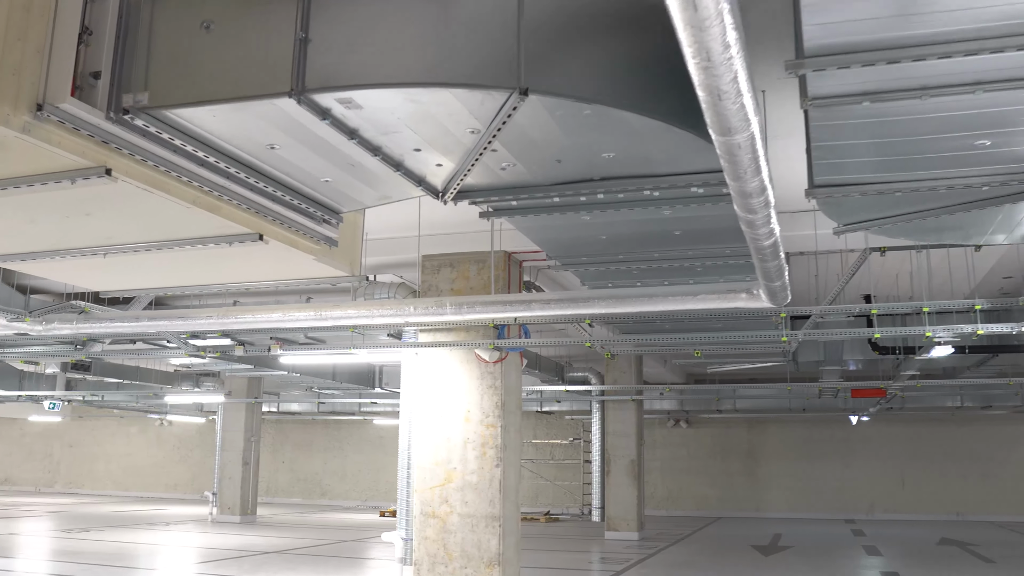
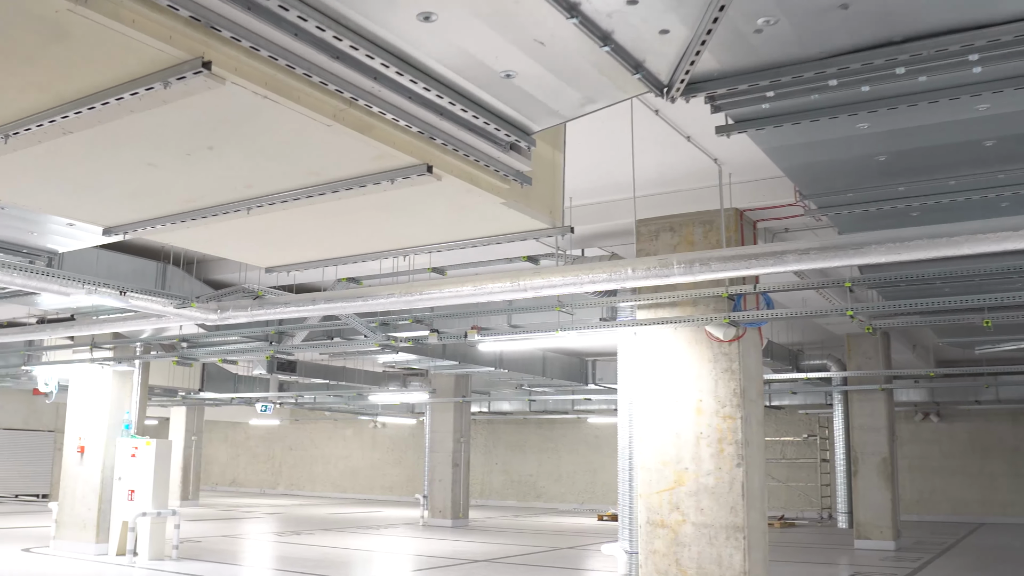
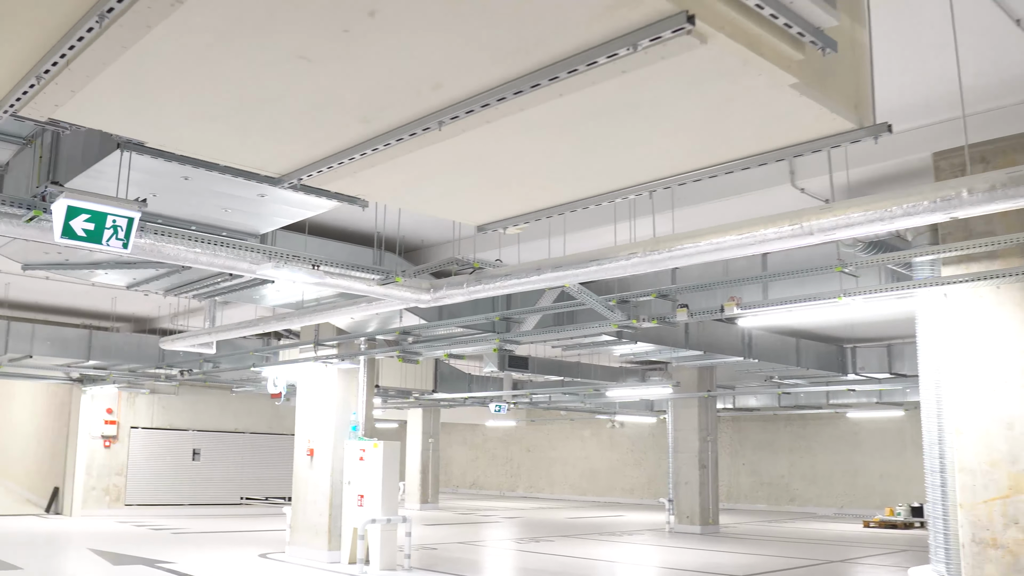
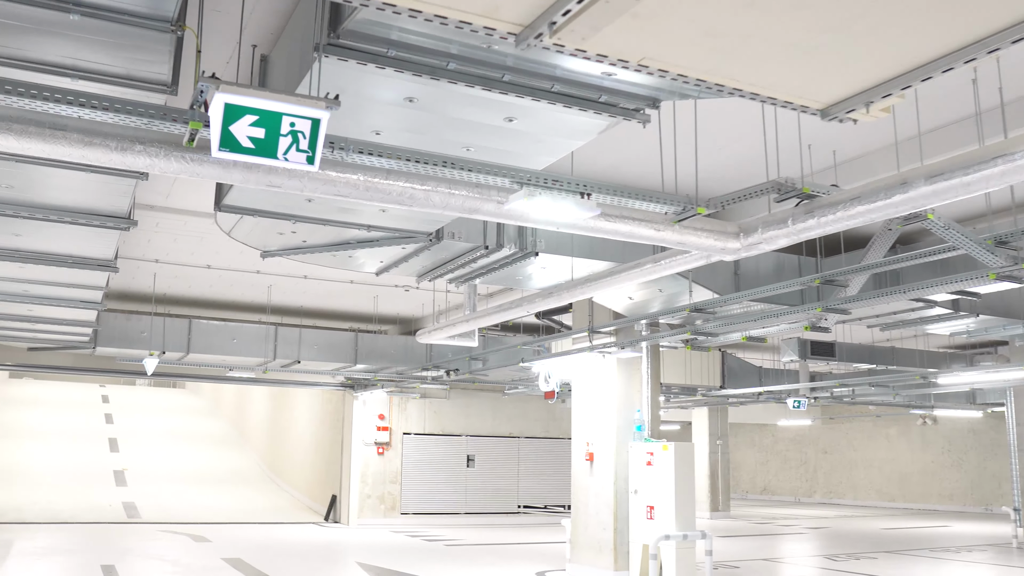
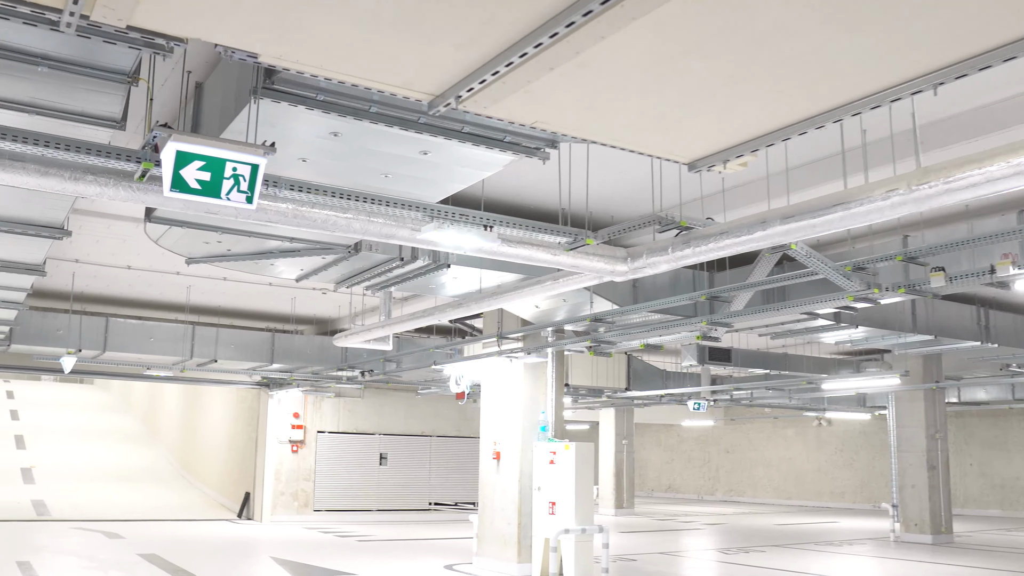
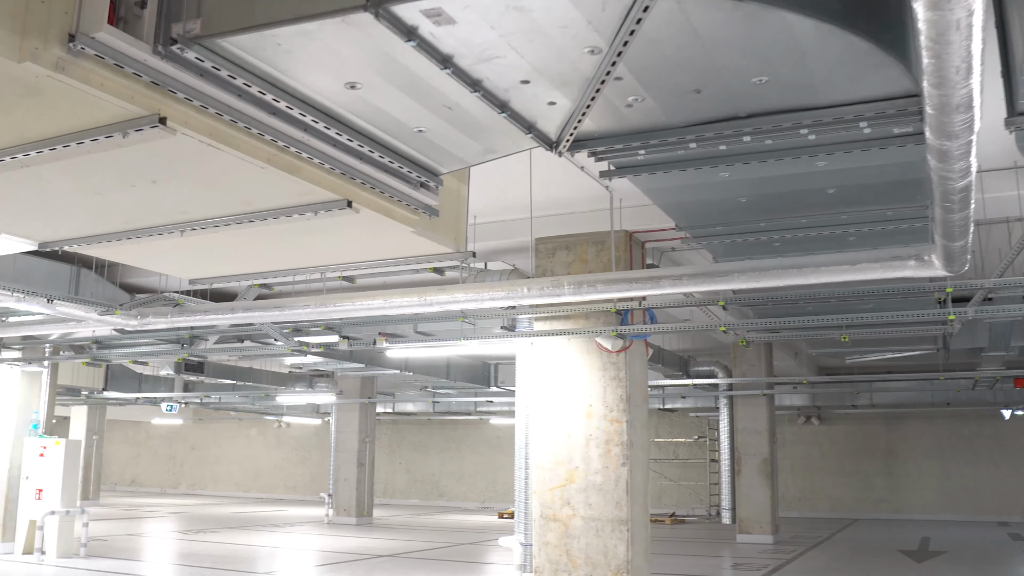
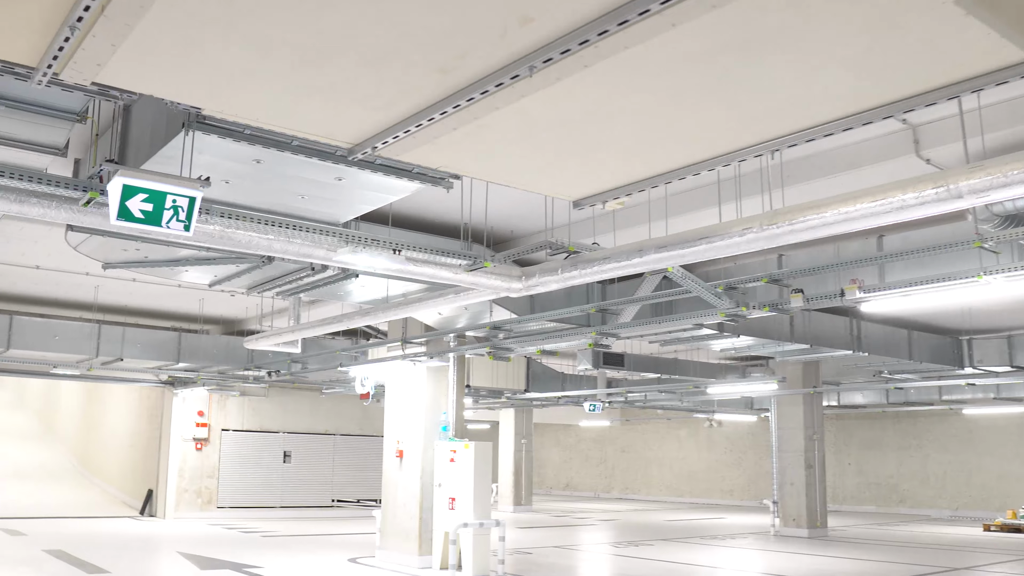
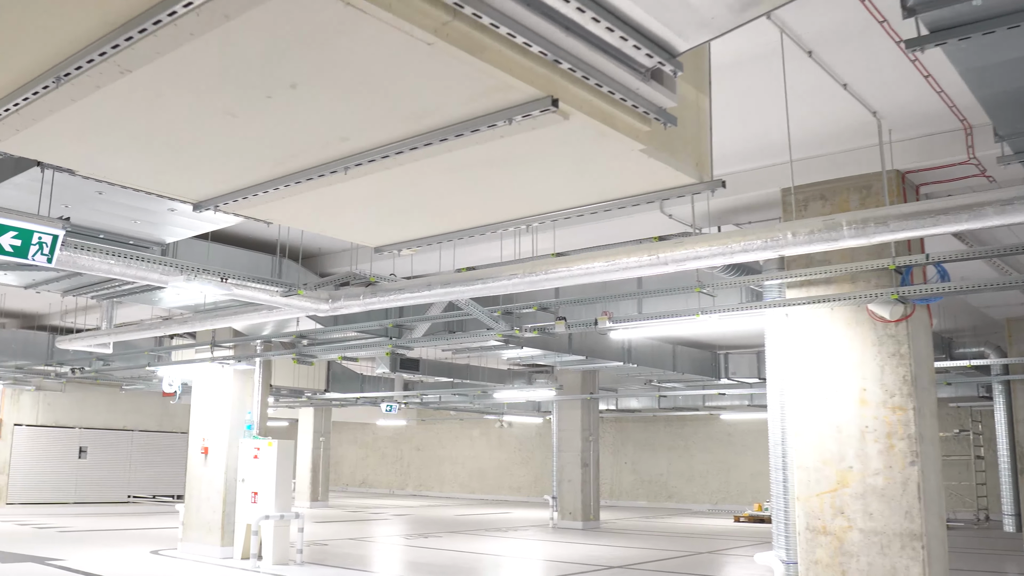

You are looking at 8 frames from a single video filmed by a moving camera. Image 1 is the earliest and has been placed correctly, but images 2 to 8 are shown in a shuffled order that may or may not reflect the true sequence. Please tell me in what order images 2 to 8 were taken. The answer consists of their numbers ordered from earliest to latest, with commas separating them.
6, 2, 8, 3, 7, 5, 4
